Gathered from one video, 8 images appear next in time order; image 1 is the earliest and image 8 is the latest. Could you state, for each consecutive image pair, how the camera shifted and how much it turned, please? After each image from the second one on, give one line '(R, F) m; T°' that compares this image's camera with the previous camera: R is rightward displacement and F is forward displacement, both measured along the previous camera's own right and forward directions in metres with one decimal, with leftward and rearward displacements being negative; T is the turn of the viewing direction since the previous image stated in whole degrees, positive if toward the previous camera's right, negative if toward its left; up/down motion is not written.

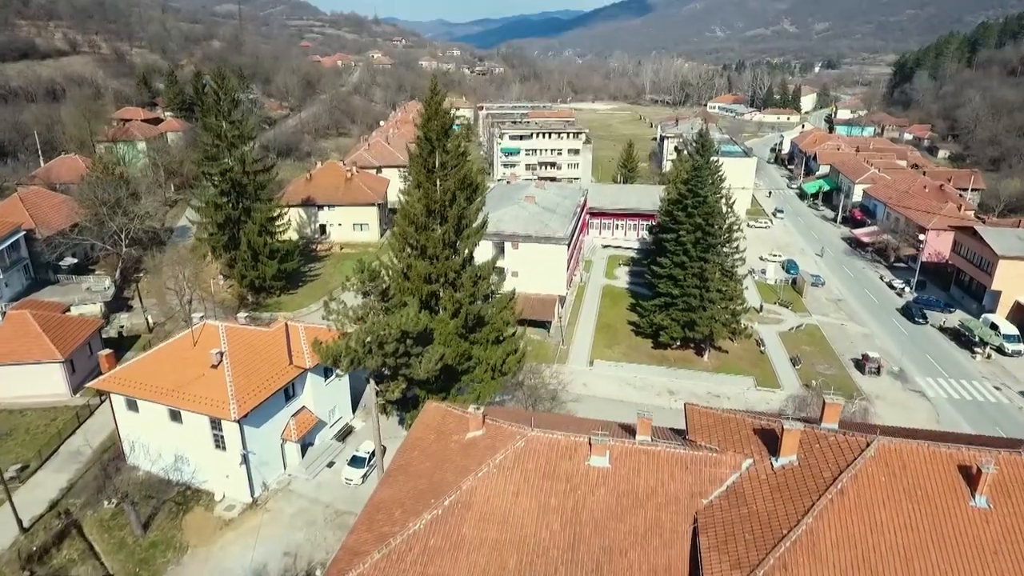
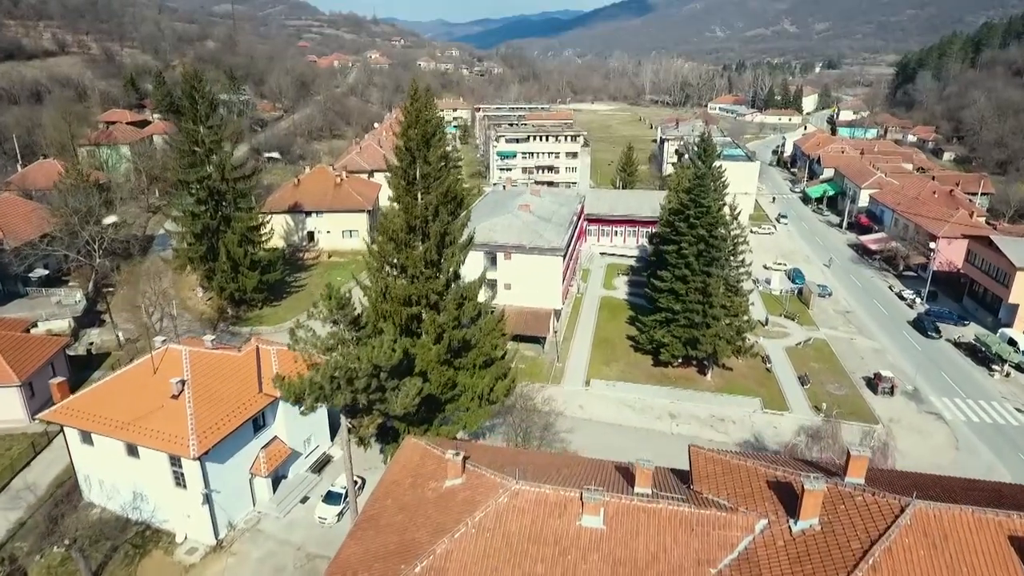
(+0.4, +2.0) m; 0°
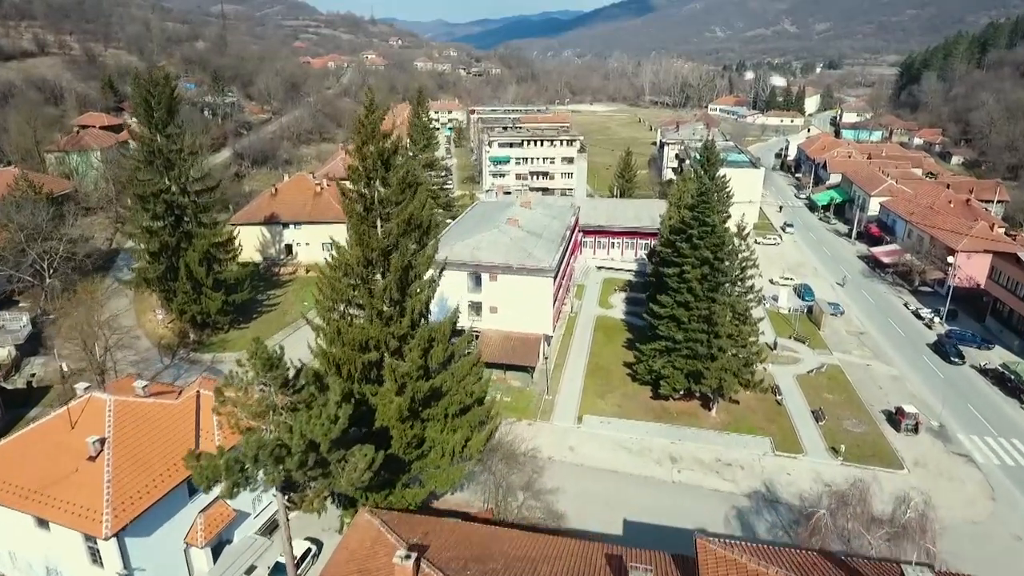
(+0.8, +3.2) m; 0°
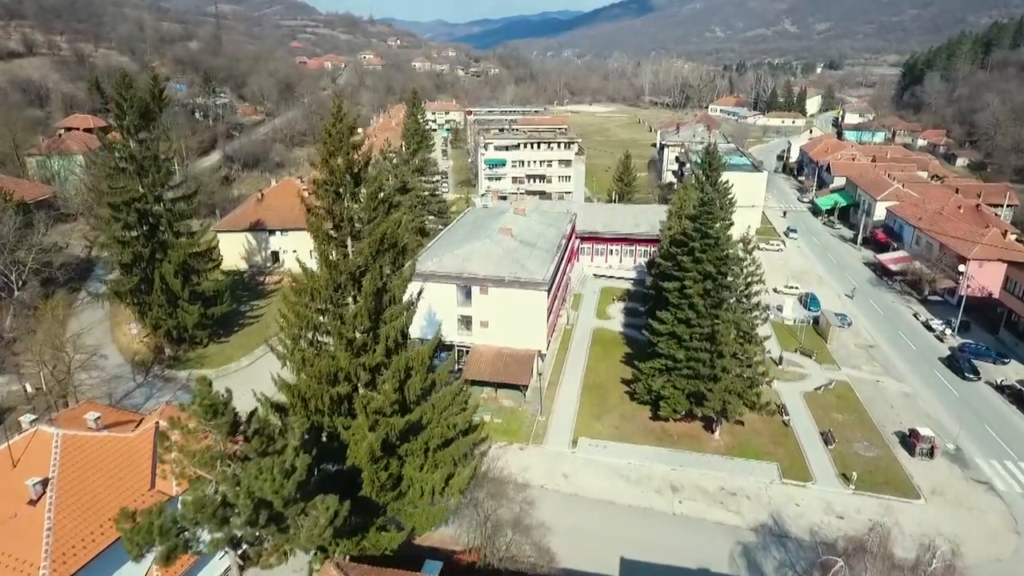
(+0.4, +1.8) m; 0°
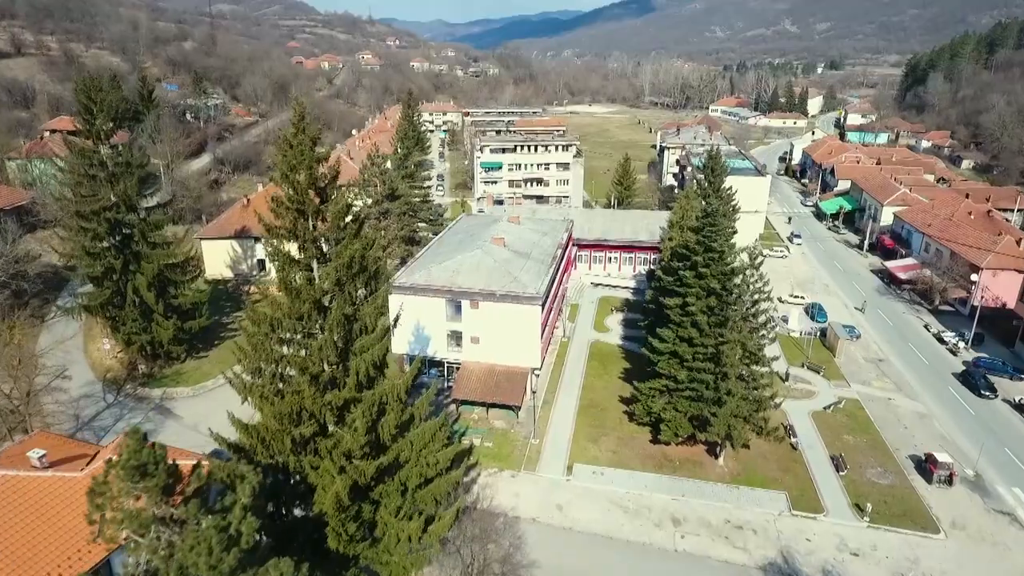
(+0.4, +1.7) m; 0°
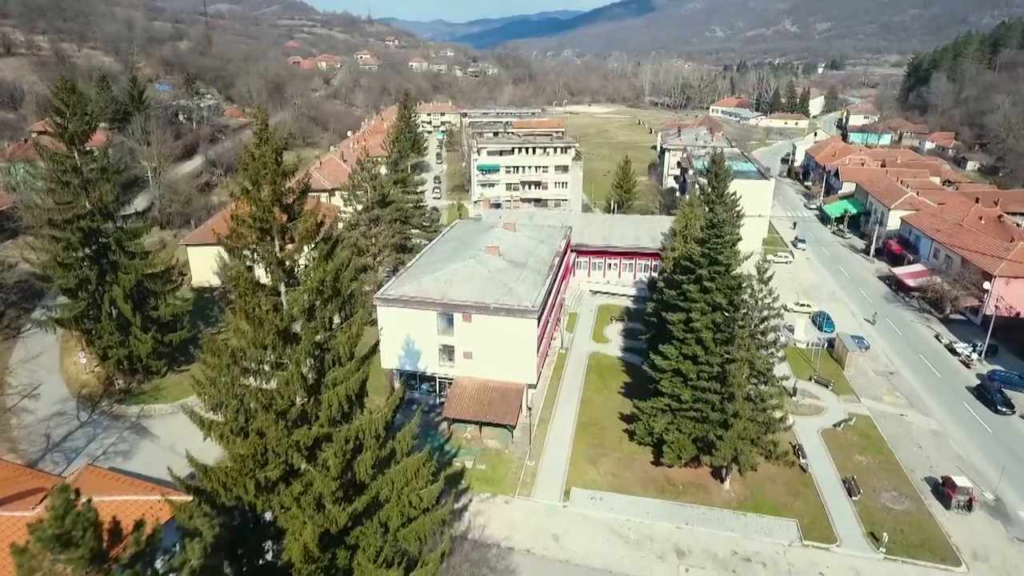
(+0.2, +1.5) m; 0°
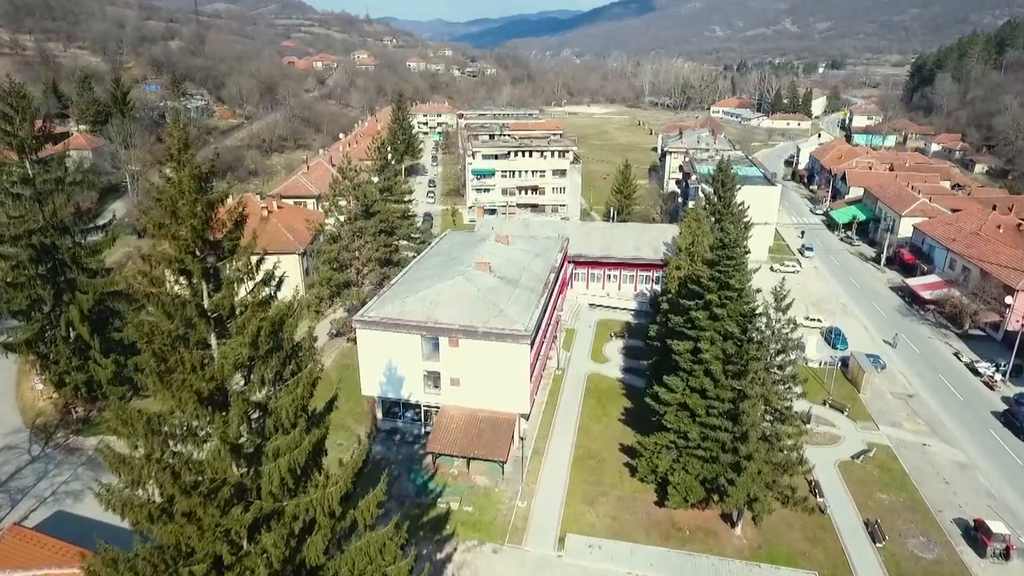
(+0.4, +2.4) m; 0°
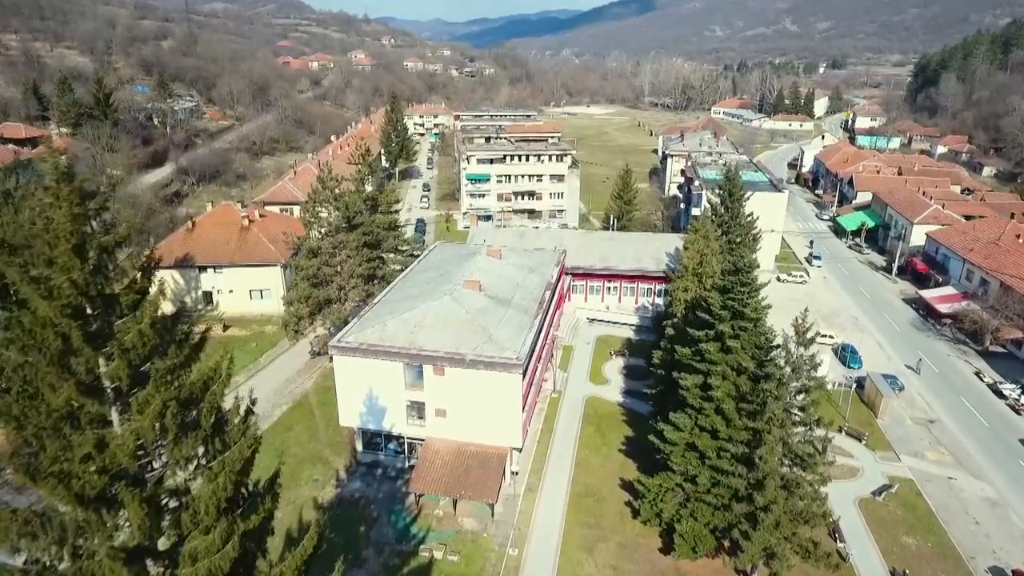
(+0.3, +2.3) m; 0°
